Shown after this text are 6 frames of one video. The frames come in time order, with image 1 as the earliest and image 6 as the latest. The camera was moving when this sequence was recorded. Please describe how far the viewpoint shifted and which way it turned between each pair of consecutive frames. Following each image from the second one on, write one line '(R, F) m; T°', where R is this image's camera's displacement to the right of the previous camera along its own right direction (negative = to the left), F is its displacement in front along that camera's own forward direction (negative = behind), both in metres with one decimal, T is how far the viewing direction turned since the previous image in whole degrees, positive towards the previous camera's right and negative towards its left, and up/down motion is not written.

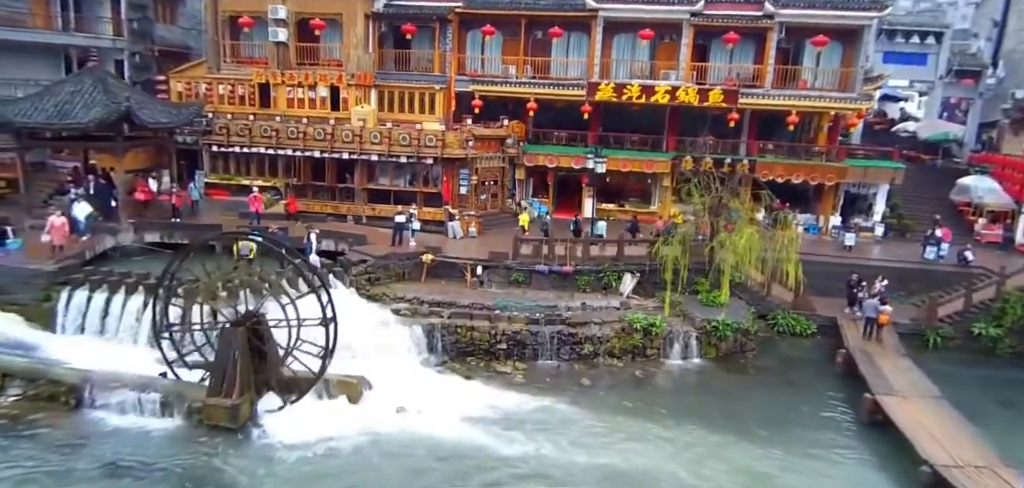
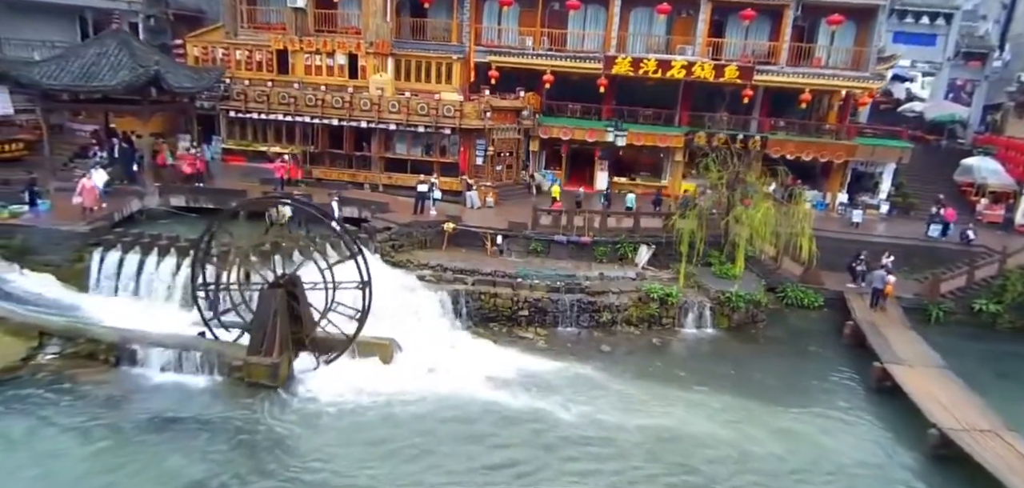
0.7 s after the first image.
(-1.0, -0.5) m; +1°
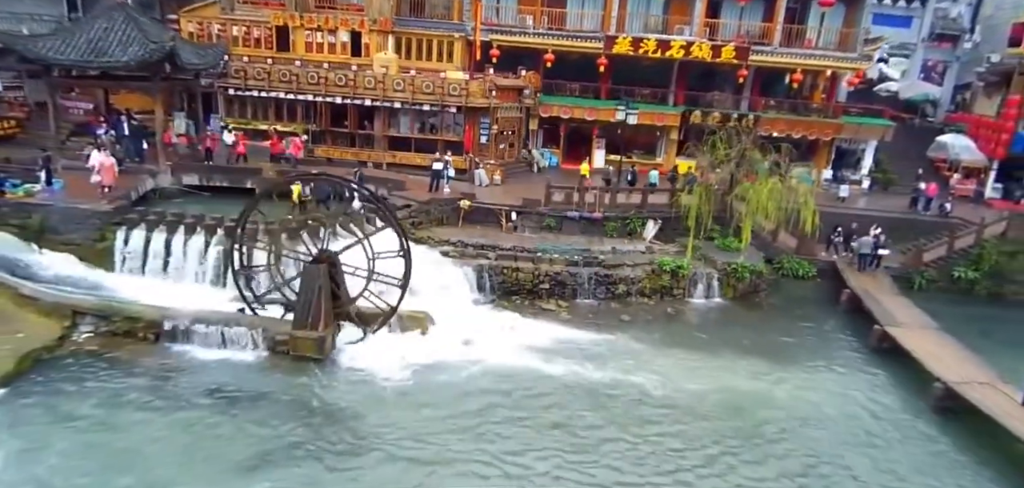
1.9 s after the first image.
(-2.0, -0.5) m; +4°
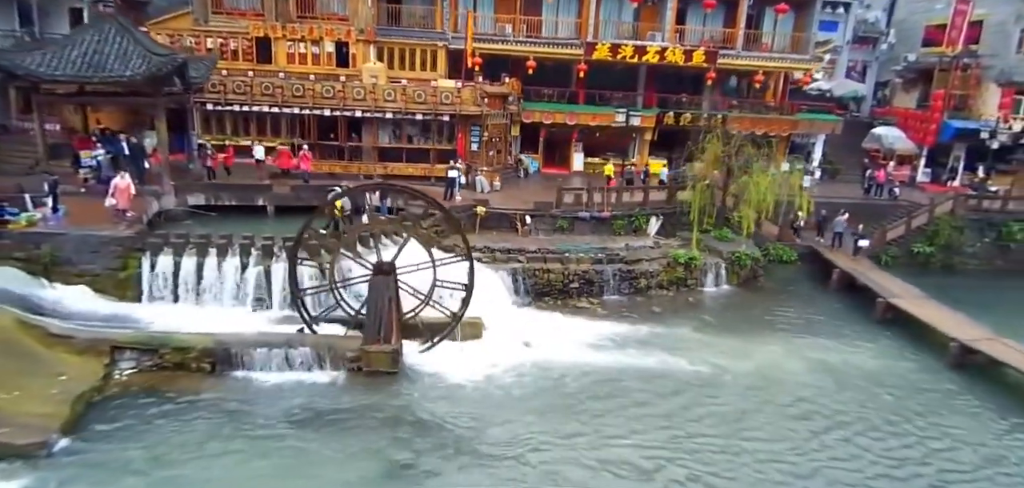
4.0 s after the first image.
(-4.1, 0.0) m; +9°
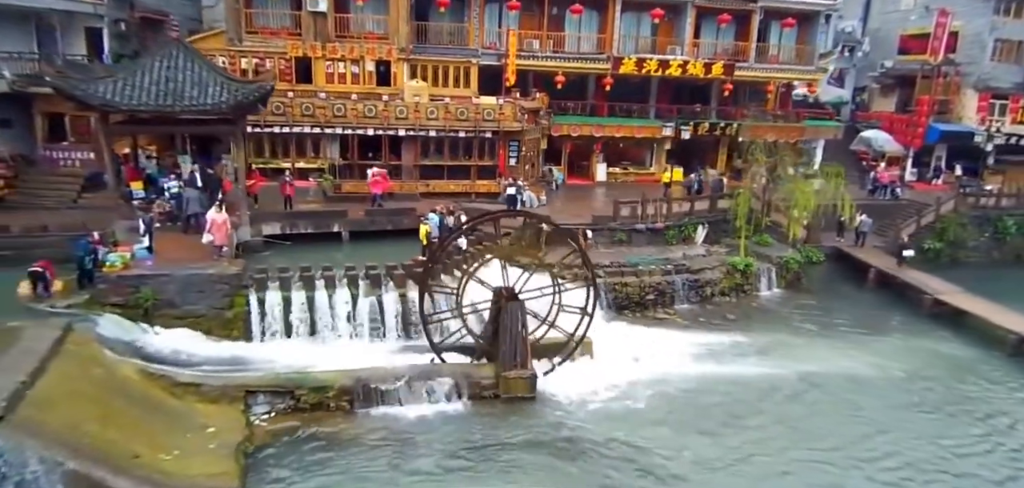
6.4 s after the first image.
(-4.9, 0.0) m; +6°
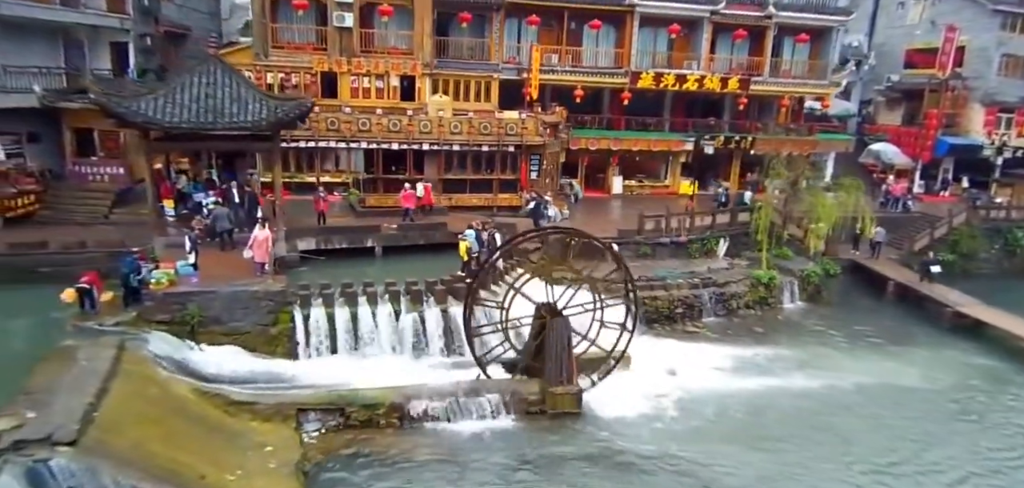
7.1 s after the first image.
(-1.4, -0.2) m; +1°
